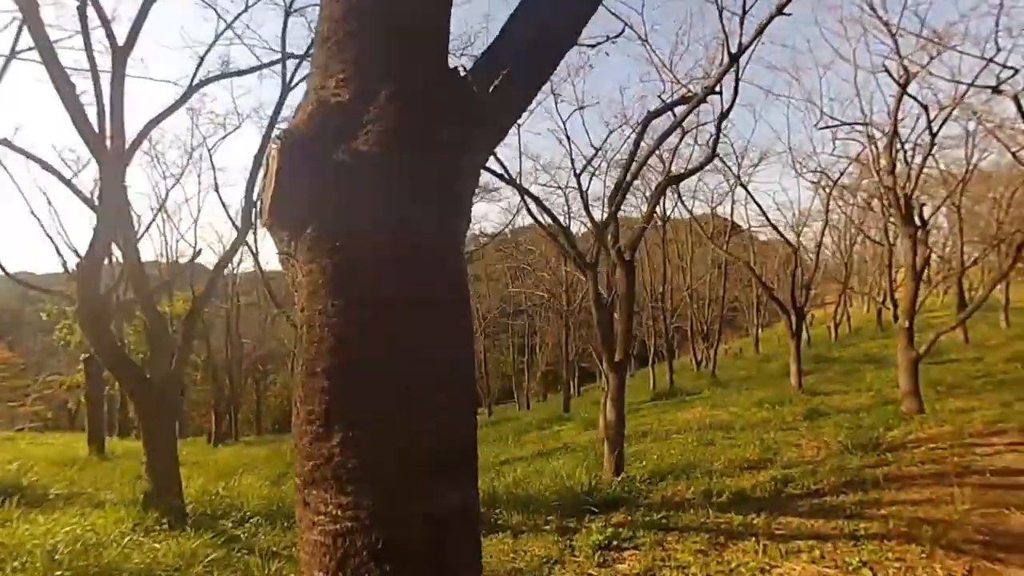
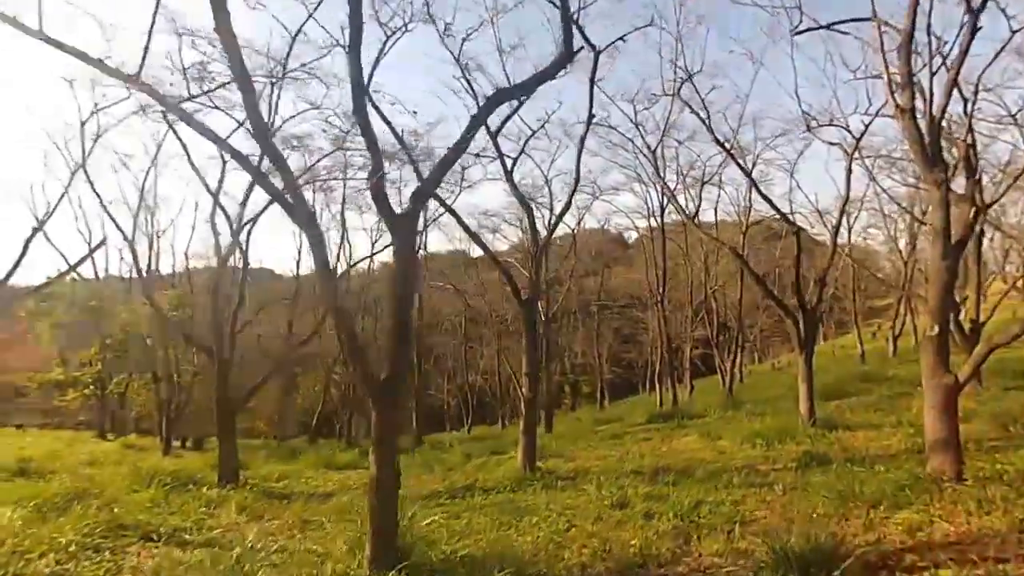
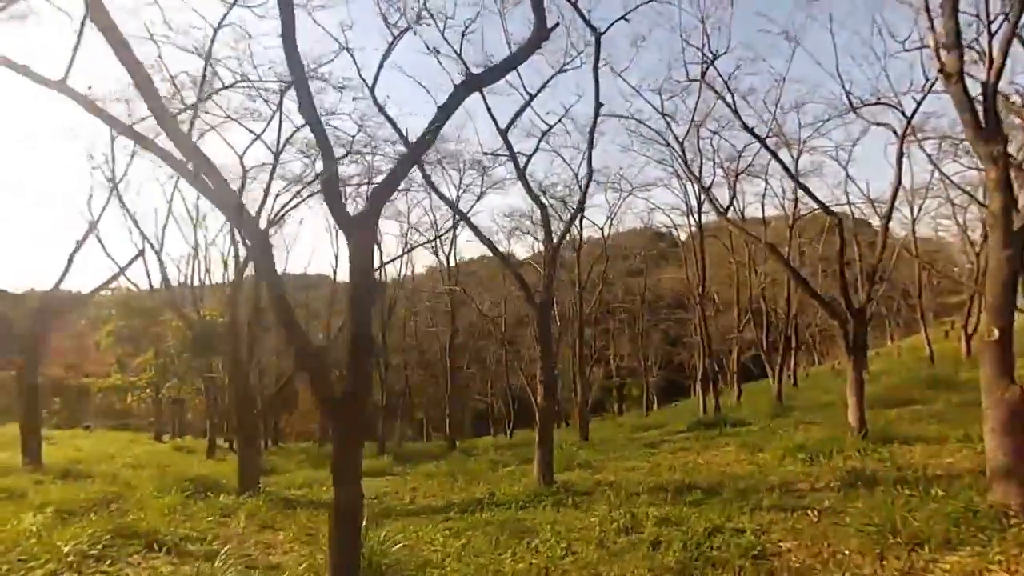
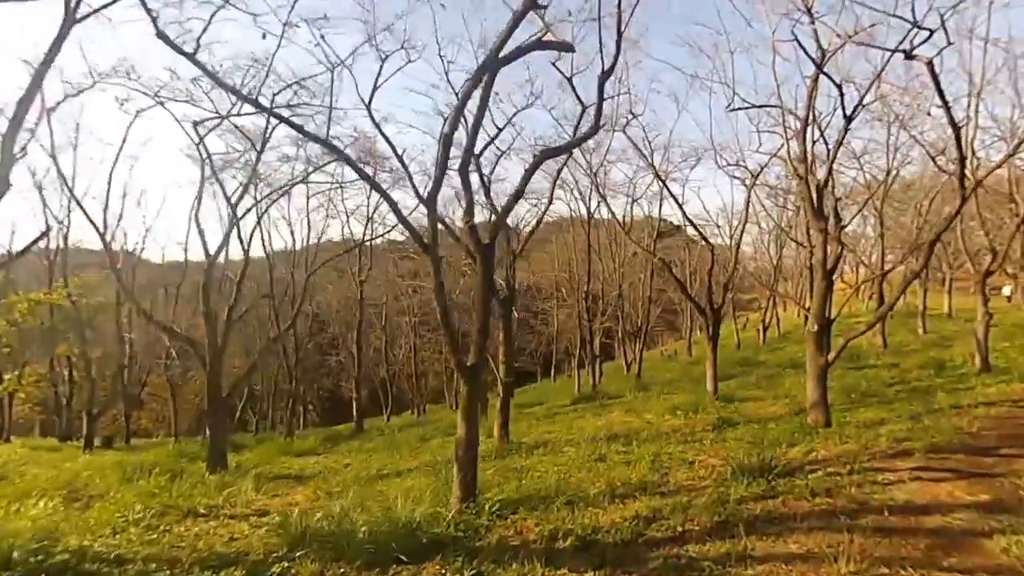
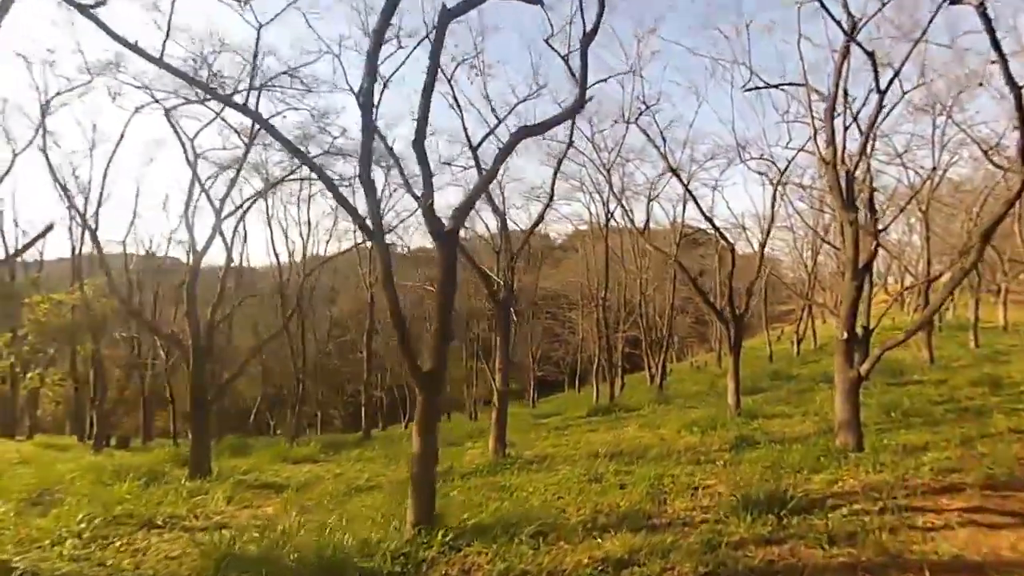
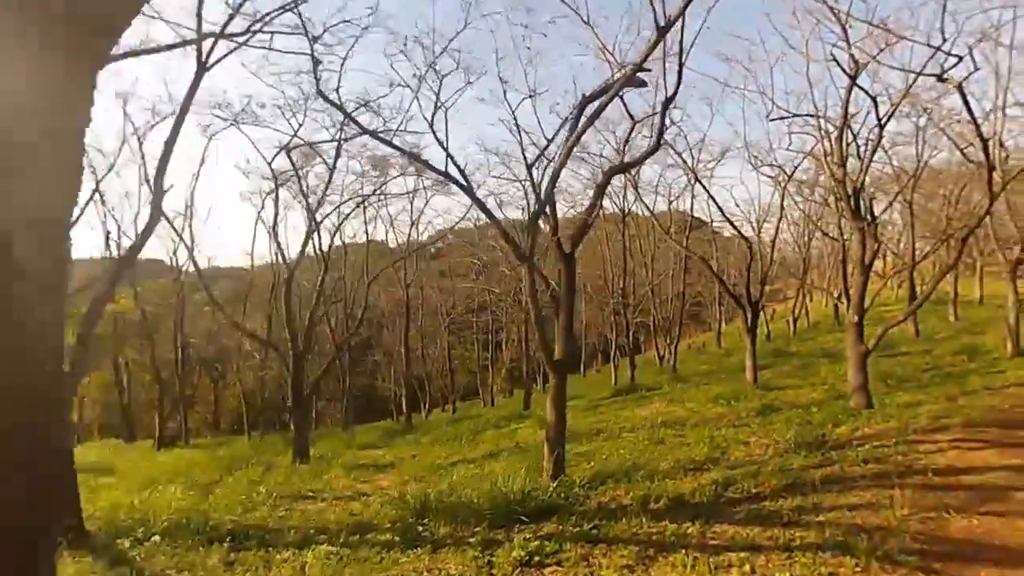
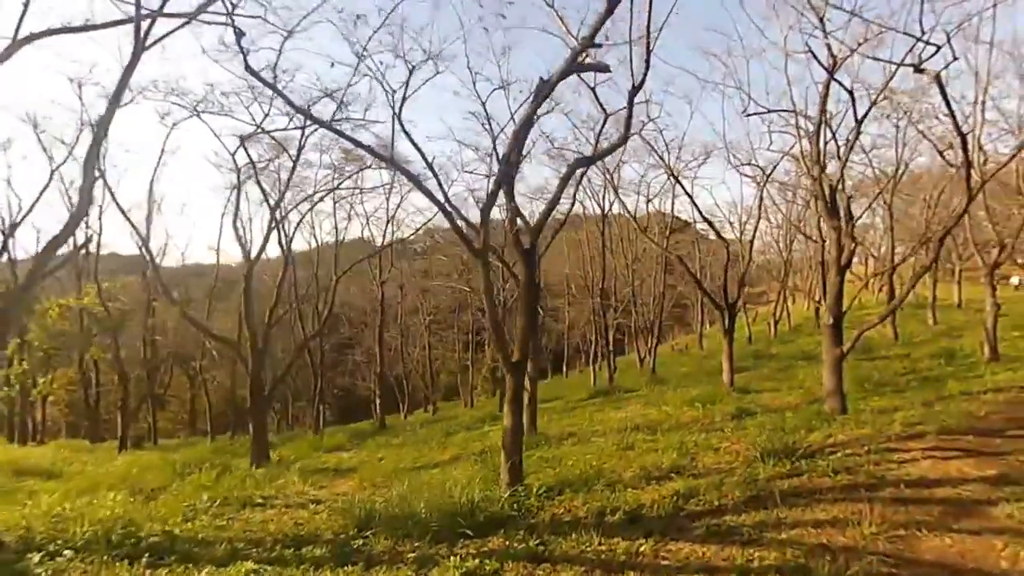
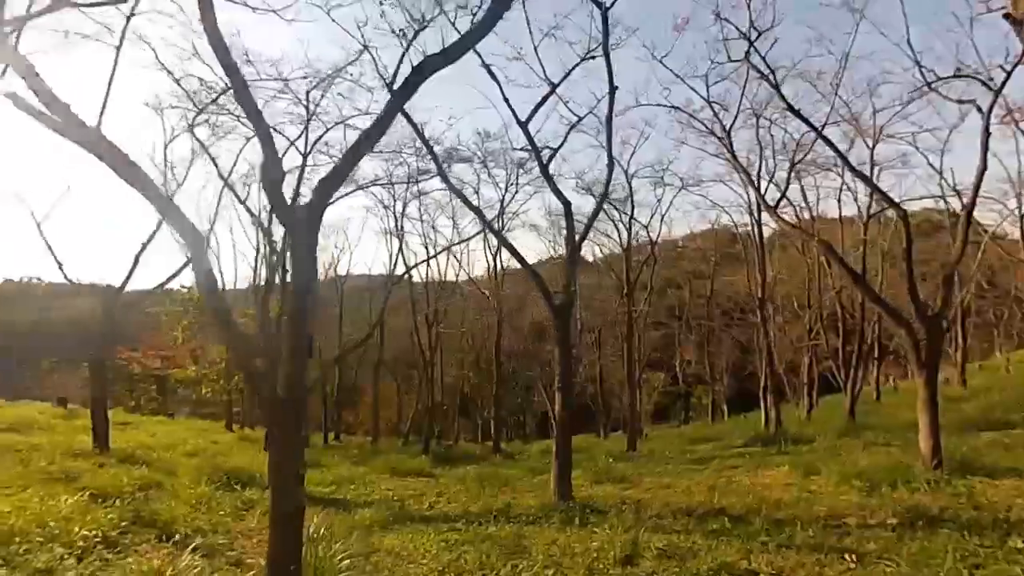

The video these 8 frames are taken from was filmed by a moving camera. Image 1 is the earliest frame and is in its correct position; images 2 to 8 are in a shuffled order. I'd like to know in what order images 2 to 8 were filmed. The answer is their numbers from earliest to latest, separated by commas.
6, 7, 4, 5, 2, 3, 8
